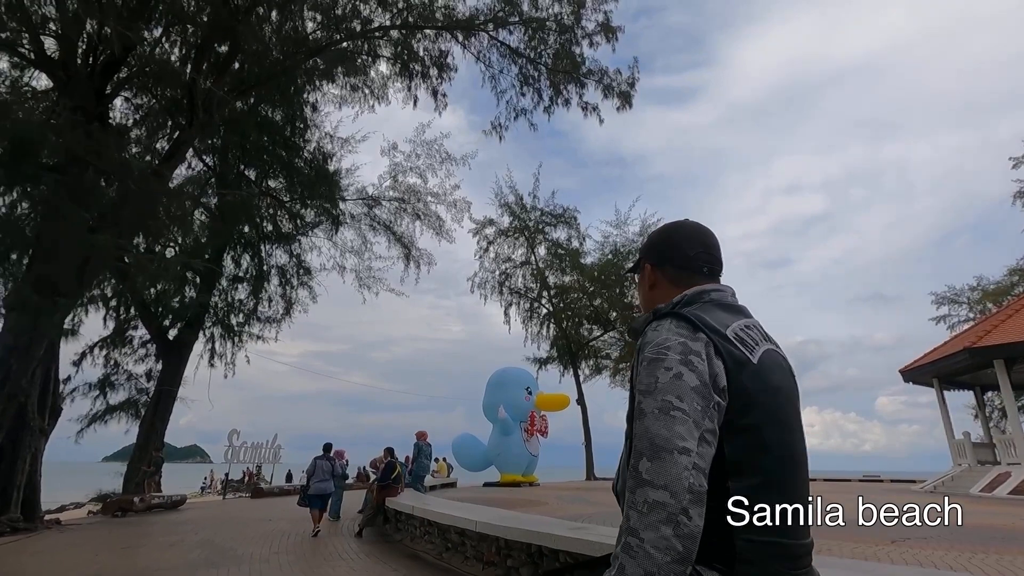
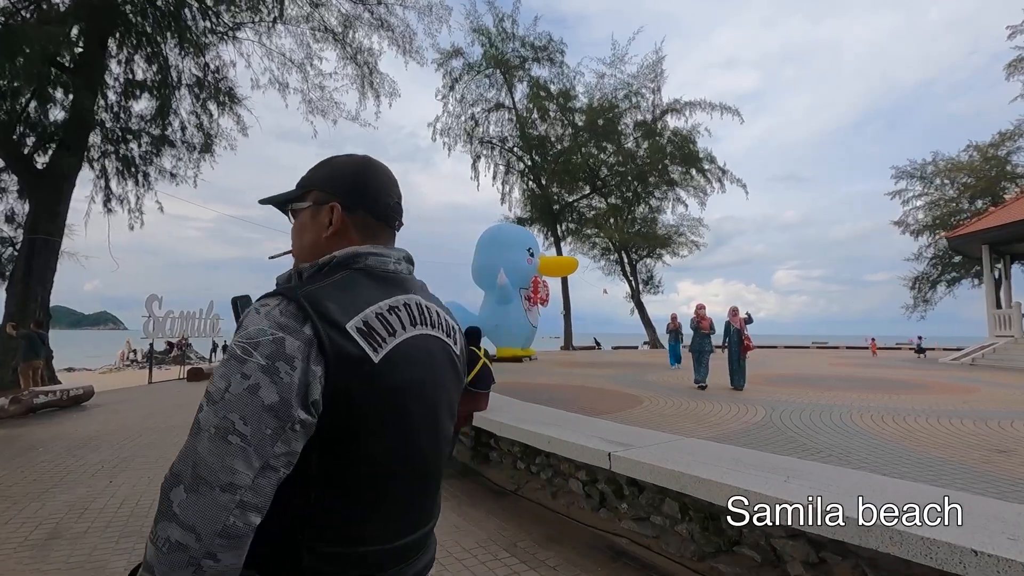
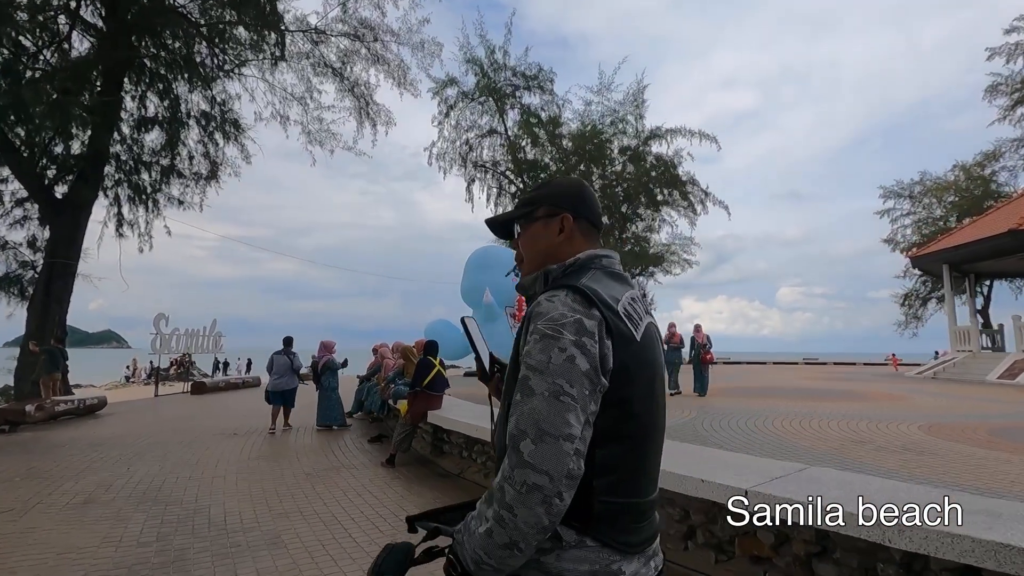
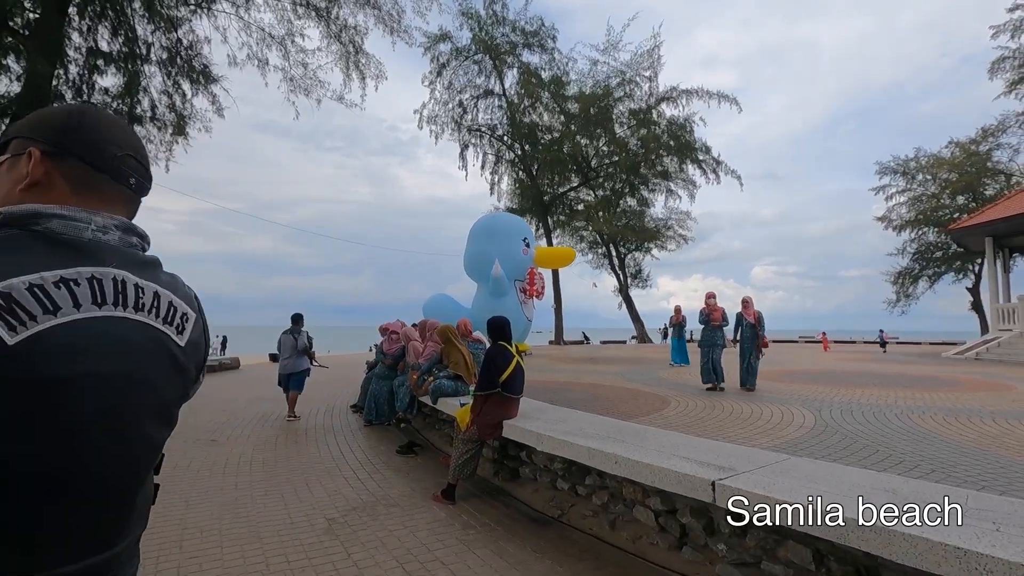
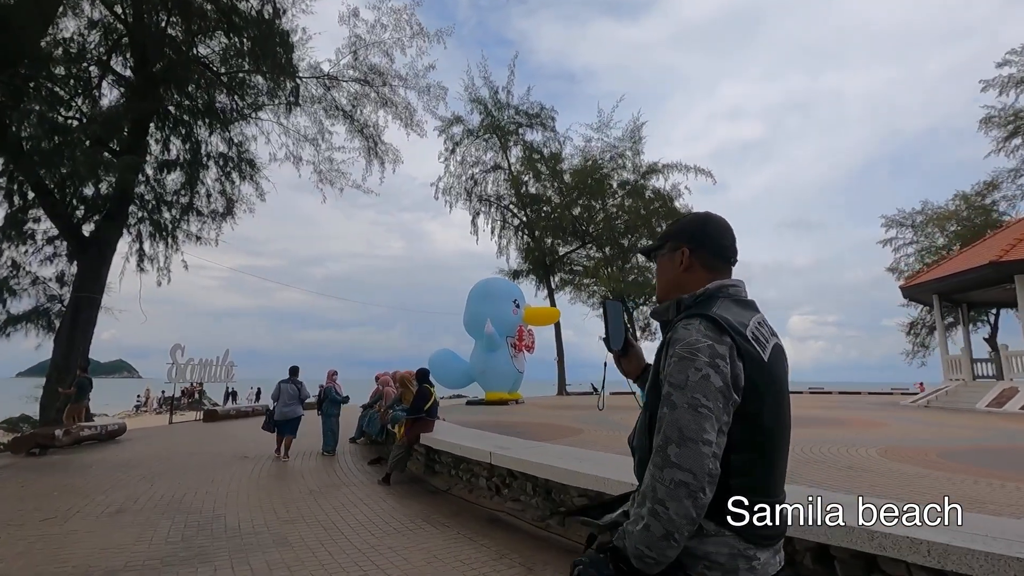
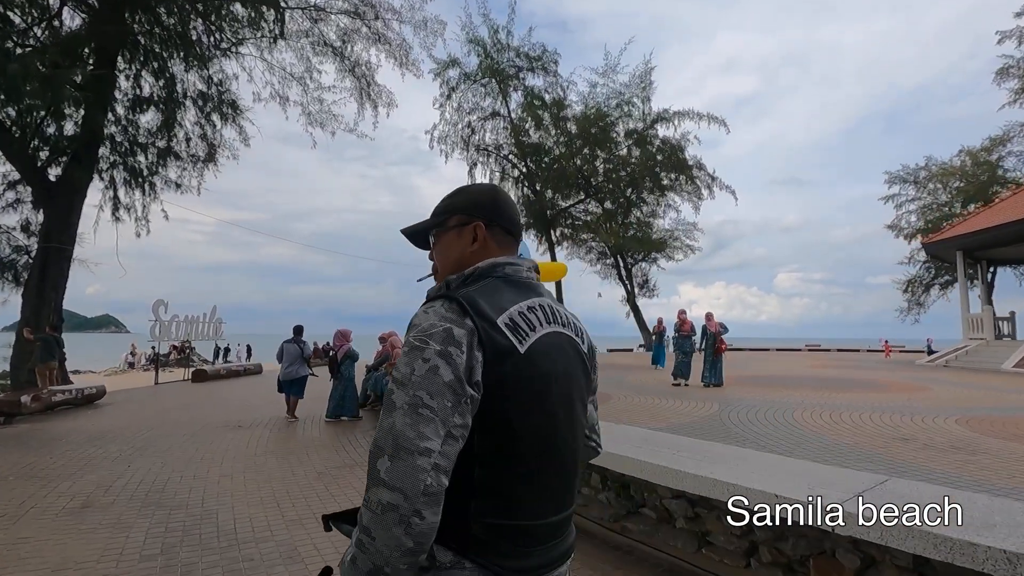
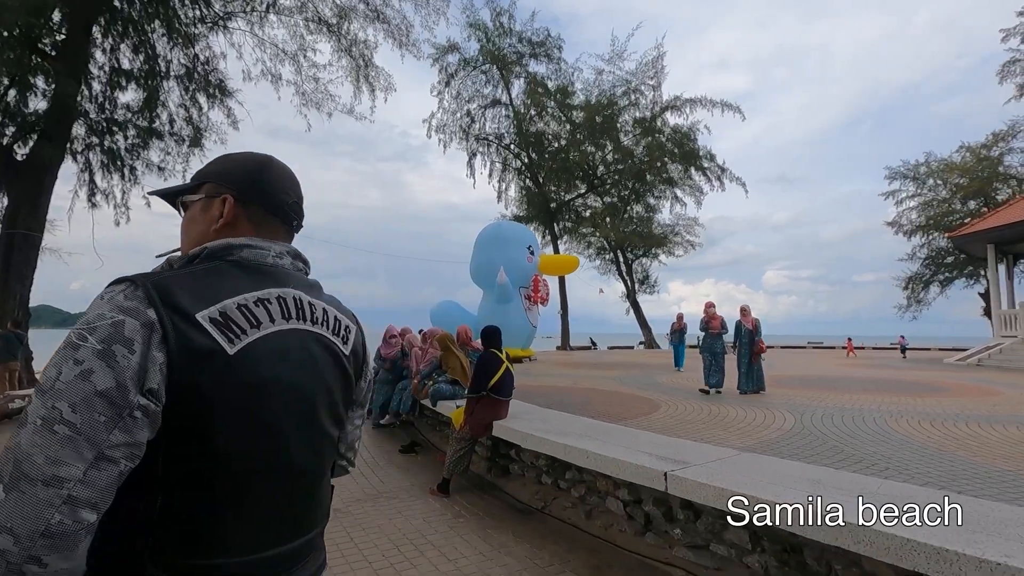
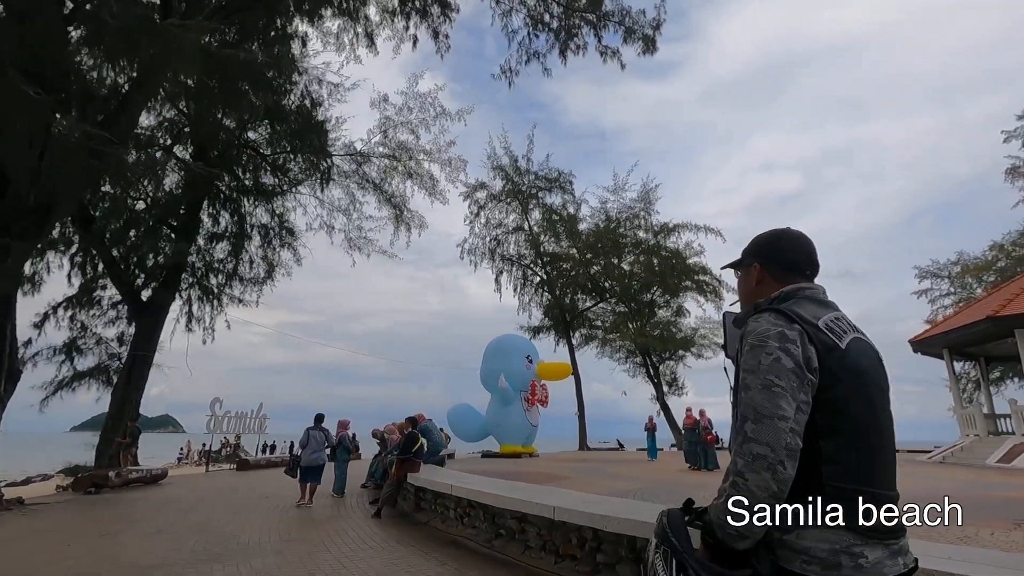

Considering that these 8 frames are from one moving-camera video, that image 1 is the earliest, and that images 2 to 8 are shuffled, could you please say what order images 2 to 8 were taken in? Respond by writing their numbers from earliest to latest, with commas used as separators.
8, 5, 3, 6, 2, 7, 4
